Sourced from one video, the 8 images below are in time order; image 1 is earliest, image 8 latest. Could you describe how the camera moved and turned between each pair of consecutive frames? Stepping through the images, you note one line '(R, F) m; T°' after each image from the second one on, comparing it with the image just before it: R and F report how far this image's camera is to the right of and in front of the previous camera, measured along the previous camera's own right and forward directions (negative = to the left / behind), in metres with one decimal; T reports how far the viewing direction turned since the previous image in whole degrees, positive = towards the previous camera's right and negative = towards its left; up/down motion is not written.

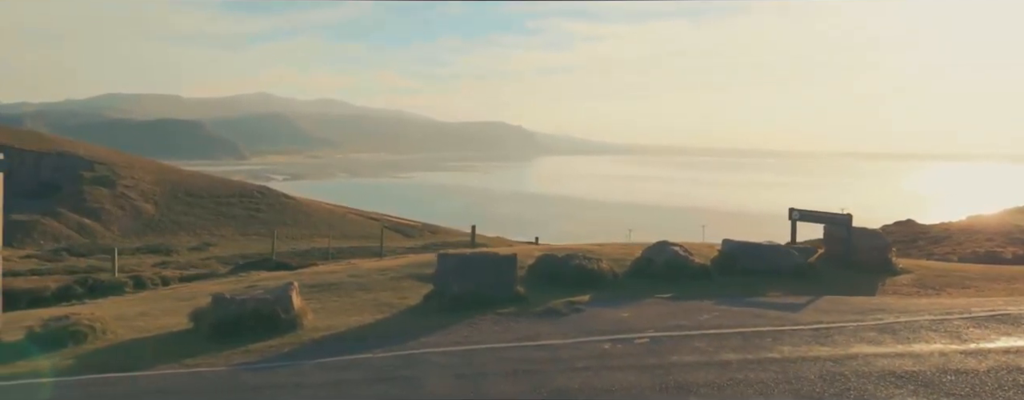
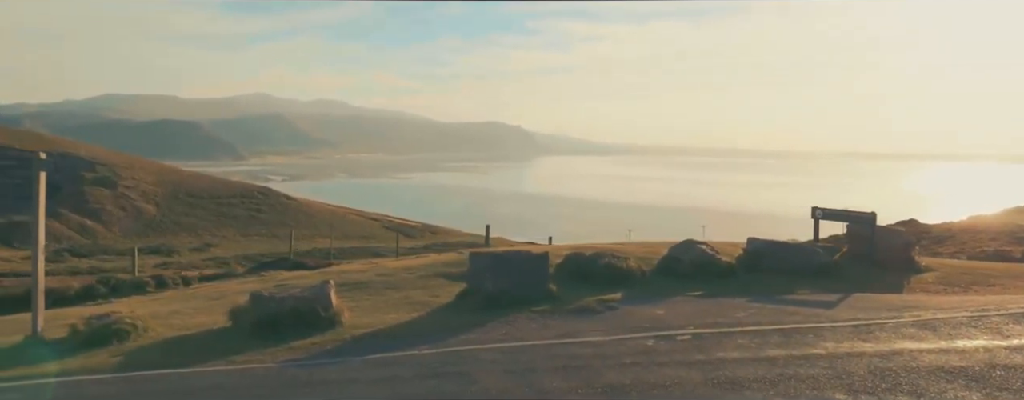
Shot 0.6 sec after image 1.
(-0.6, -0.1) m; 0°
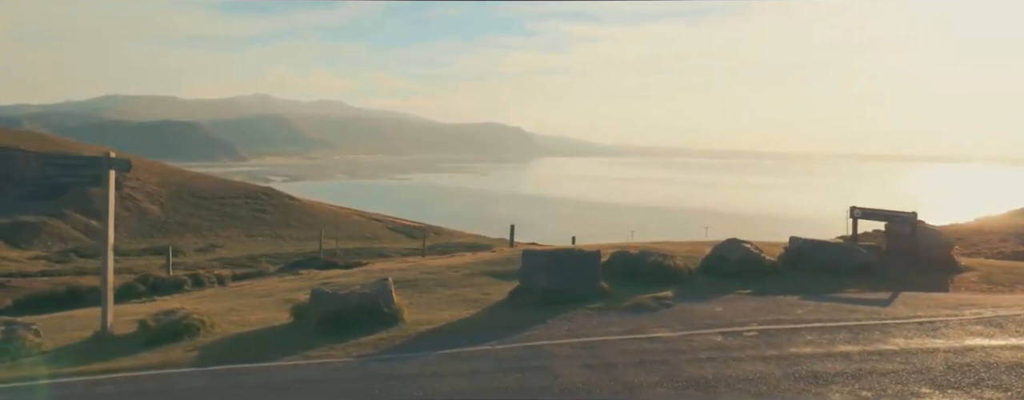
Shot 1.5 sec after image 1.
(-1.0, -0.2) m; 0°
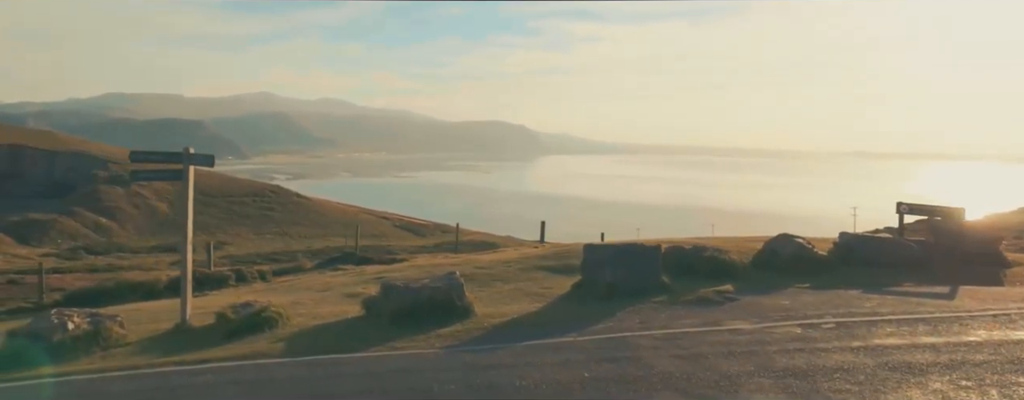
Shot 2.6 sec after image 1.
(-1.2, -0.2) m; 0°
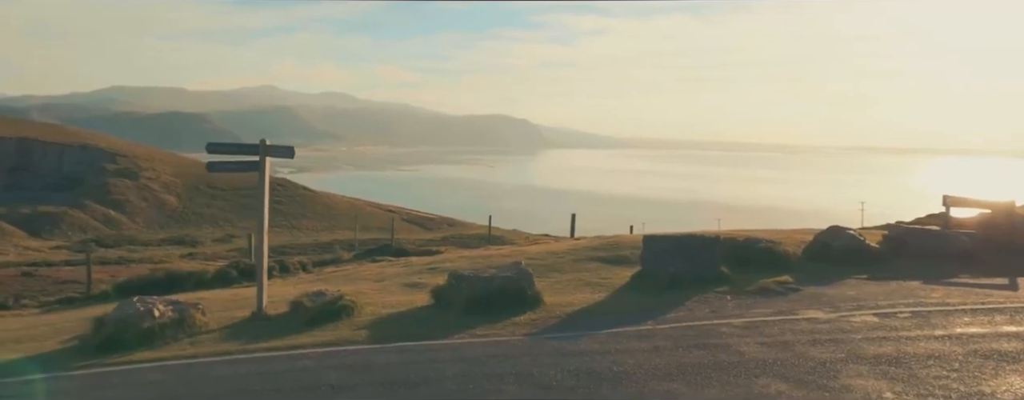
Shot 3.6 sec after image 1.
(-1.2, -0.2) m; 0°
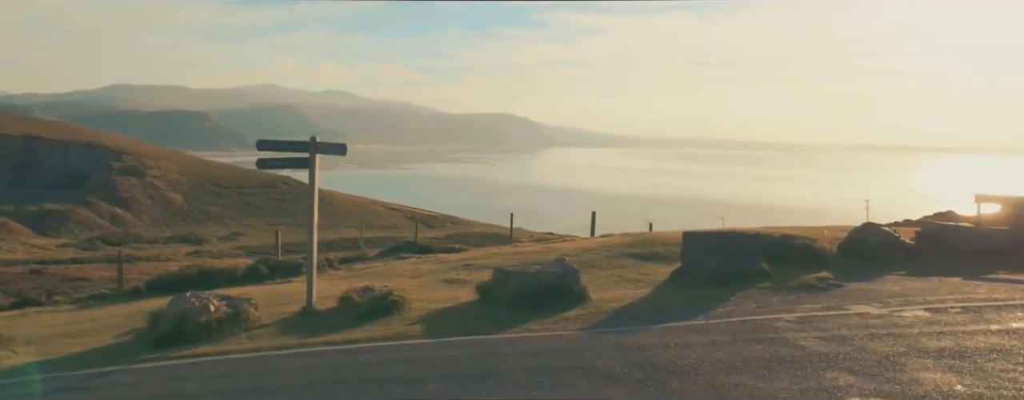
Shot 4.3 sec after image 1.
(-0.8, -0.1) m; 0°
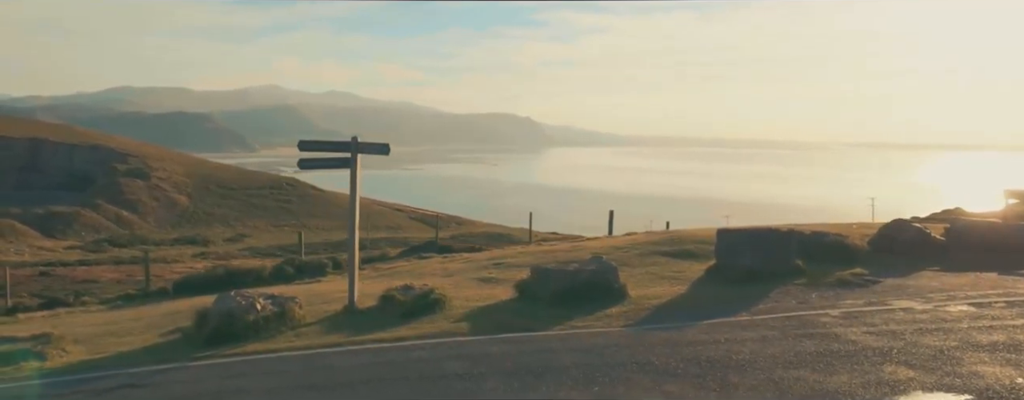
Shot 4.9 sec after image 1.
(-0.7, -0.1) m; 0°
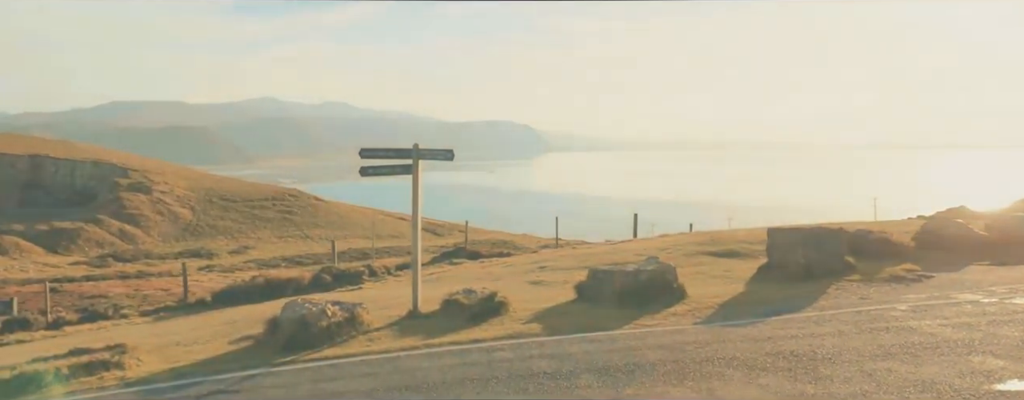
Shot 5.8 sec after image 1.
(-1.1, -0.2) m; 0°
